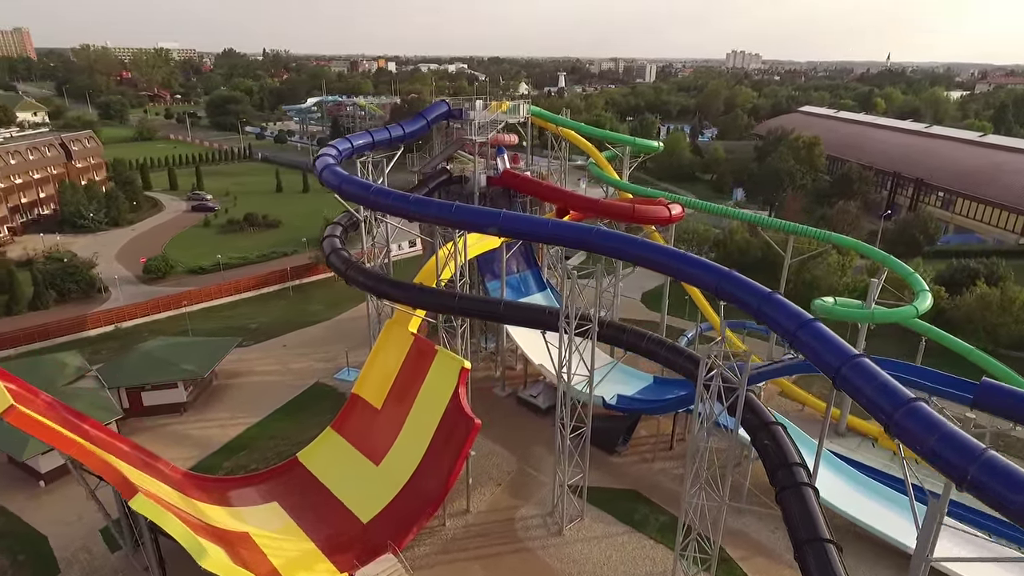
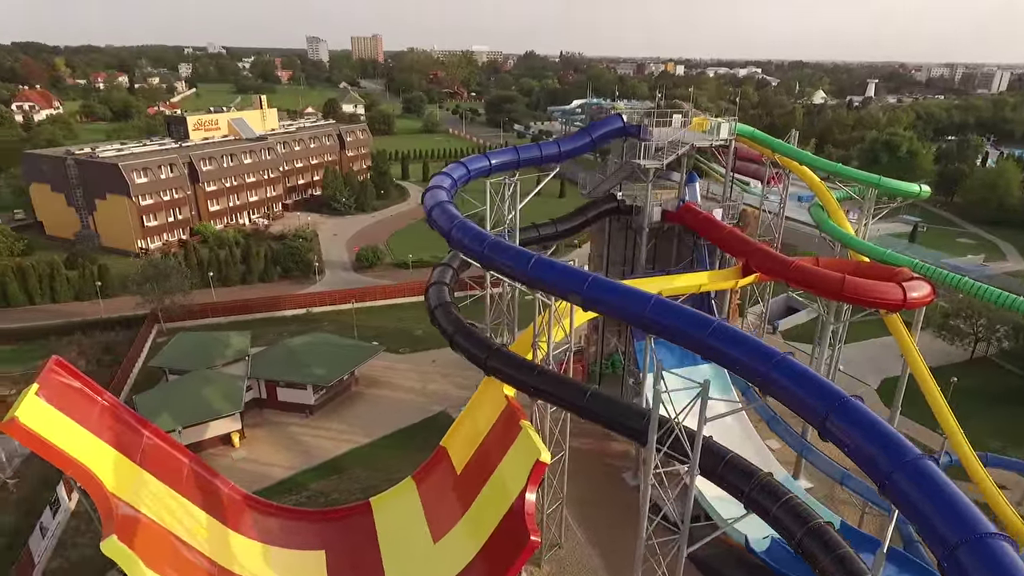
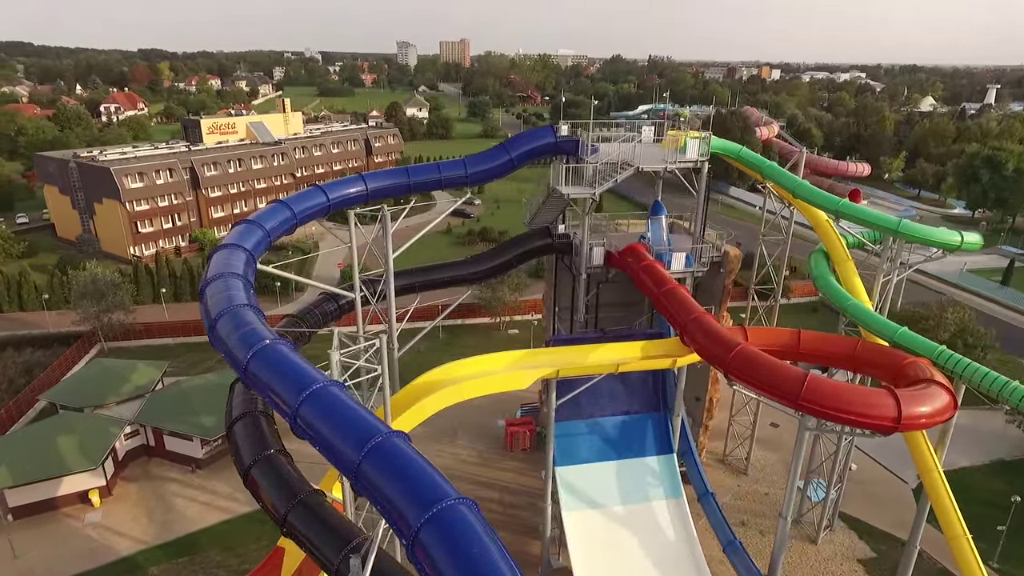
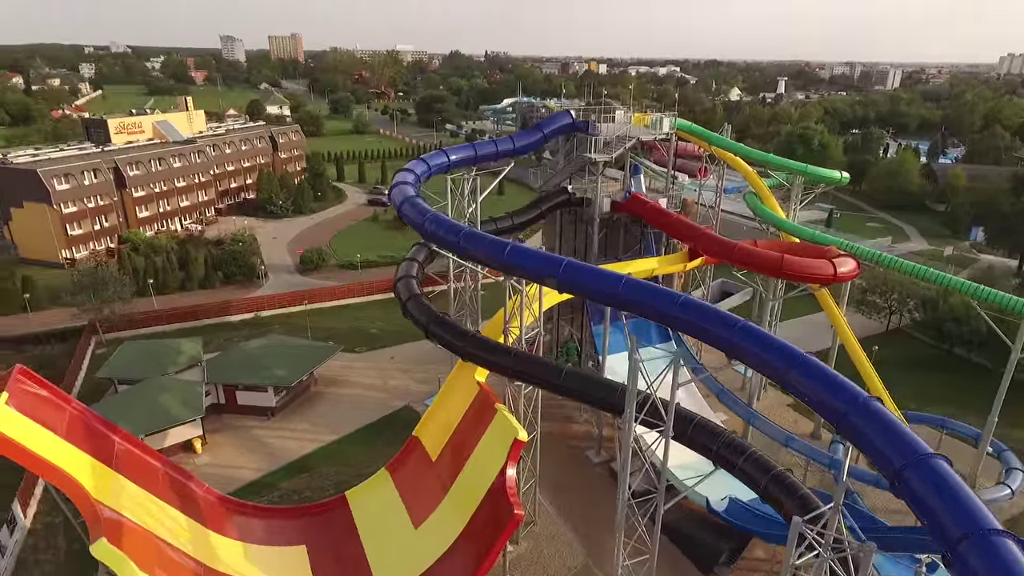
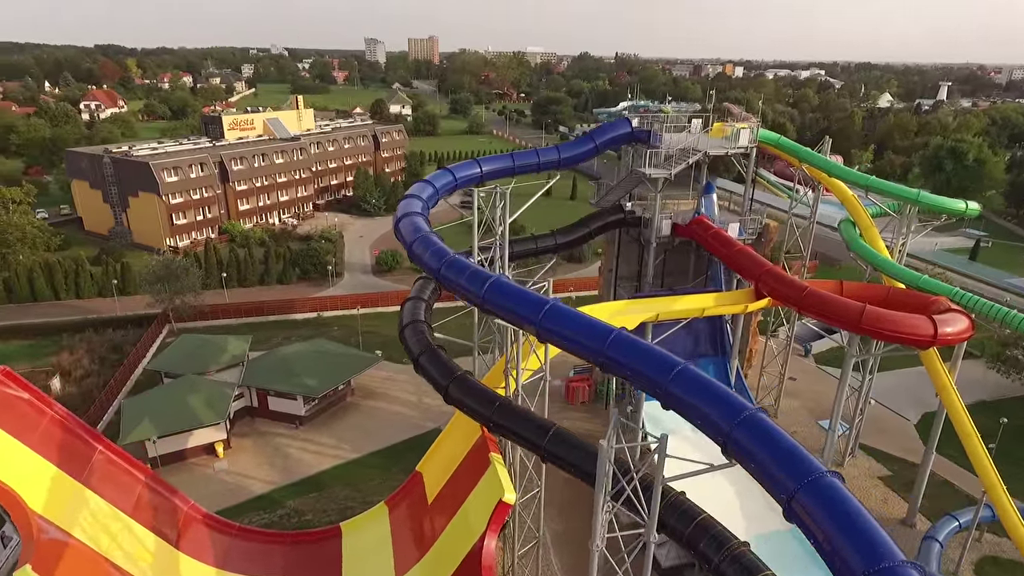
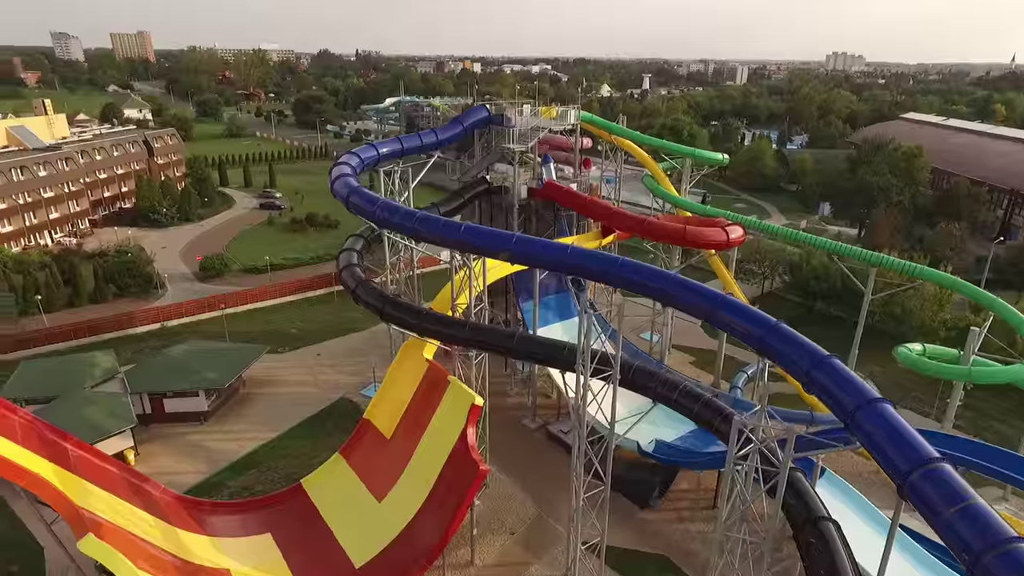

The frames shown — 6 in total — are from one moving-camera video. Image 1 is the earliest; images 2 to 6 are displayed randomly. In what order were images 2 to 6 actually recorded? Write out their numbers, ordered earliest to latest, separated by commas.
6, 4, 2, 5, 3
